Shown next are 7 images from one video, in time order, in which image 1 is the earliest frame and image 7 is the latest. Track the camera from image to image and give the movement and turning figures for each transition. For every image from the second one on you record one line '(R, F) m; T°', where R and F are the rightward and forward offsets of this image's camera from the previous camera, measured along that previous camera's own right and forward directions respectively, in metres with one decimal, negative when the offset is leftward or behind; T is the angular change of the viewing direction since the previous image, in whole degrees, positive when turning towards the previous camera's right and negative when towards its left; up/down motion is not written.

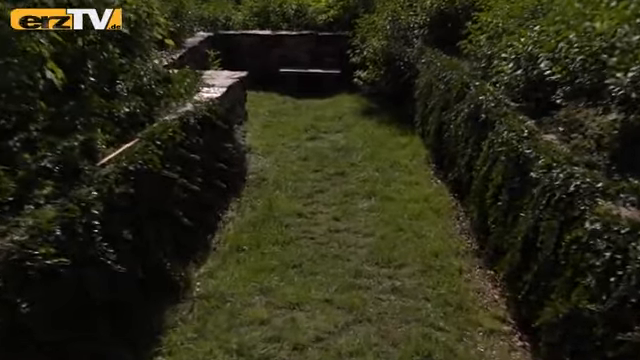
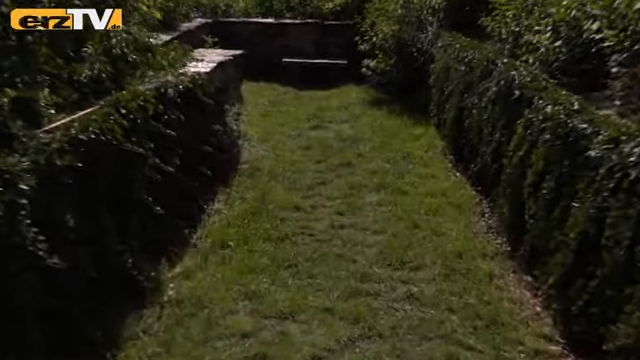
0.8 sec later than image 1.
(0.0, +0.7) m; 0°
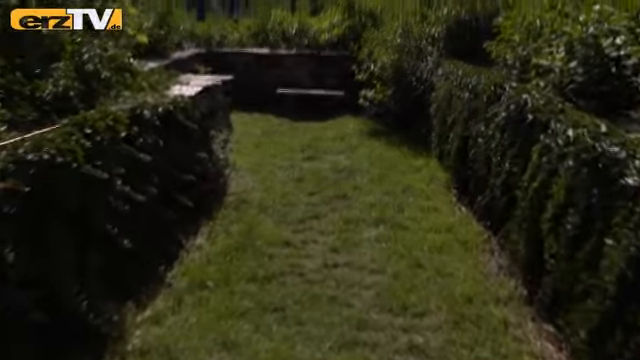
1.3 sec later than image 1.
(0.0, +0.4) m; 0°
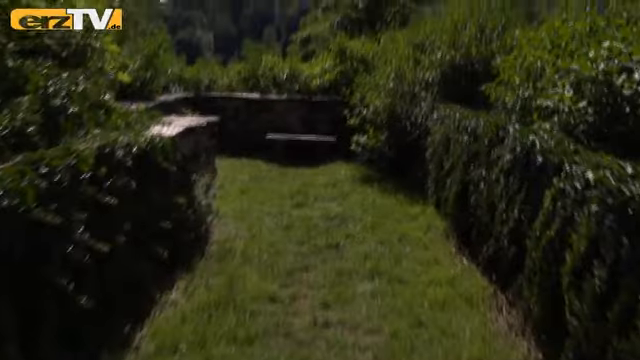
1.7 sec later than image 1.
(0.0, +0.3) m; +1°
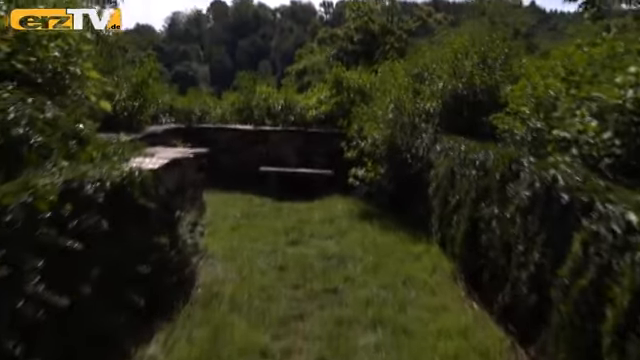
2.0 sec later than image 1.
(0.0, +0.4) m; +1°
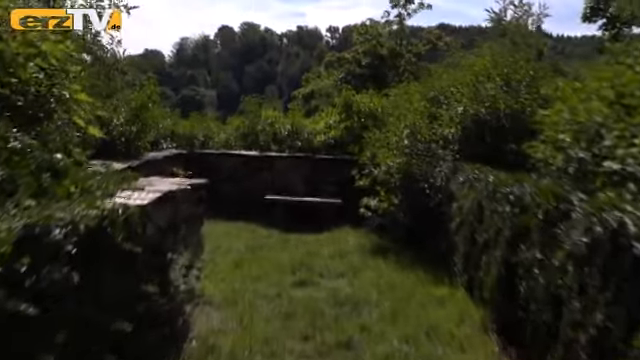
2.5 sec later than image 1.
(-0.1, +0.5) m; -1°
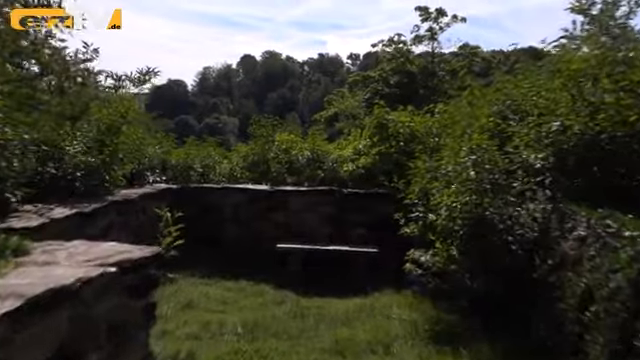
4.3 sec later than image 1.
(-0.1, +1.9) m; -2°
